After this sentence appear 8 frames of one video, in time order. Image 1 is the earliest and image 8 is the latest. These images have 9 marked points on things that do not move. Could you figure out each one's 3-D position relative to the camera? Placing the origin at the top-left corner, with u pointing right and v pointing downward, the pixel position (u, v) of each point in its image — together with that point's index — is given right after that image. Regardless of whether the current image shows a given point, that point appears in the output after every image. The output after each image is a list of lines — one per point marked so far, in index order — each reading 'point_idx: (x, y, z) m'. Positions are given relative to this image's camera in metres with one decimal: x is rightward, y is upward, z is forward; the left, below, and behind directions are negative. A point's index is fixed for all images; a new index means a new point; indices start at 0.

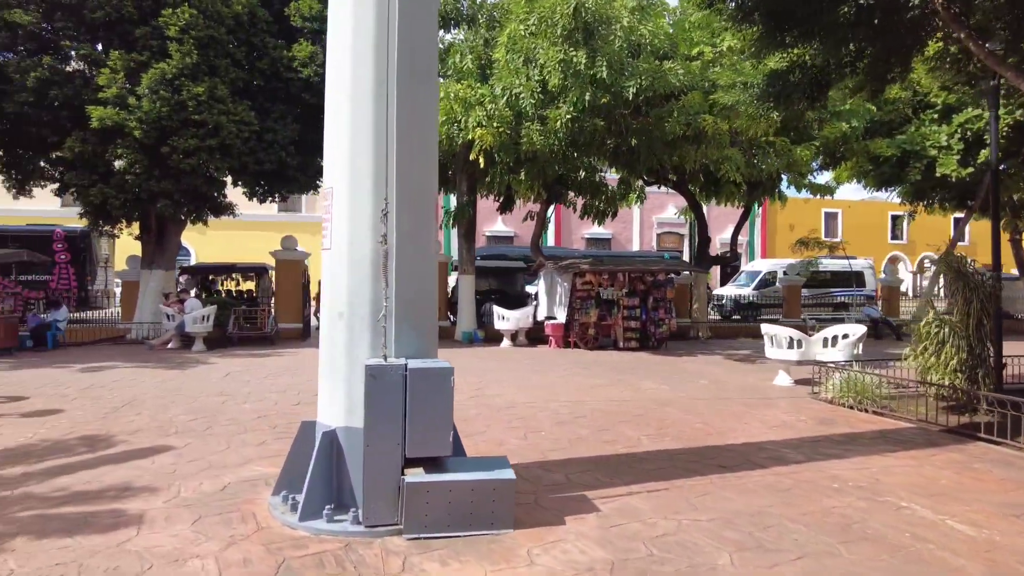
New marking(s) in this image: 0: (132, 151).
0: (-7.4, +2.7, +12.9) m
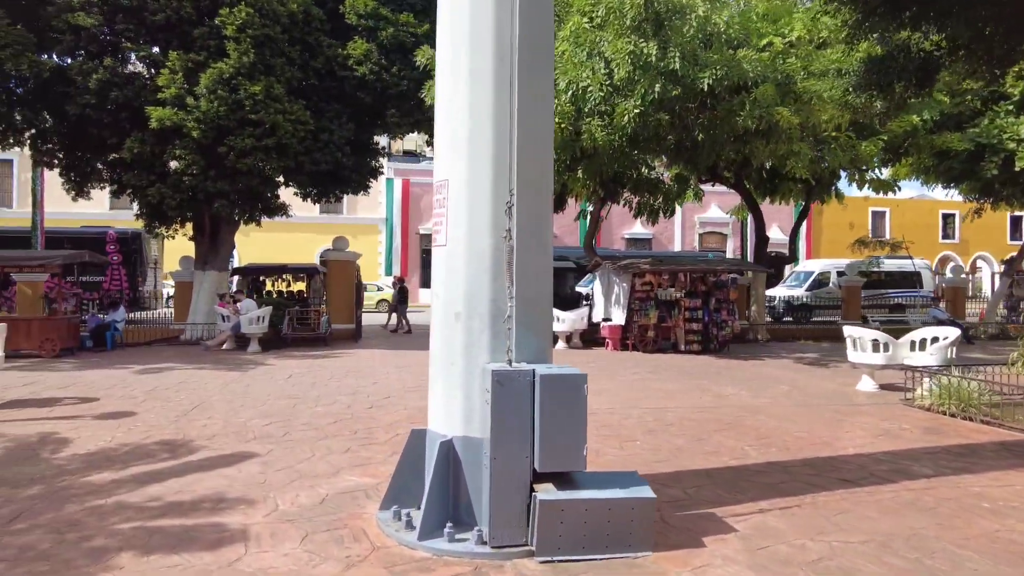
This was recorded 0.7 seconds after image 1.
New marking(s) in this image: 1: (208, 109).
0: (-6.2, +2.7, +12.9) m
1: (-5.8, +3.4, +12.6) m
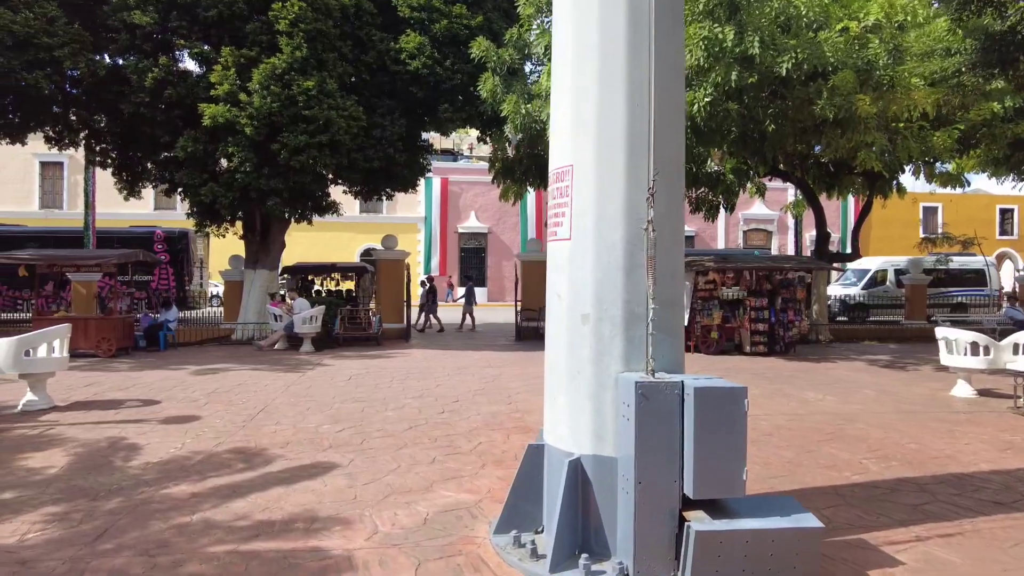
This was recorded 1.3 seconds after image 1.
0: (-5.1, +2.7, +12.7) m
1: (-4.7, +3.4, +12.4) m
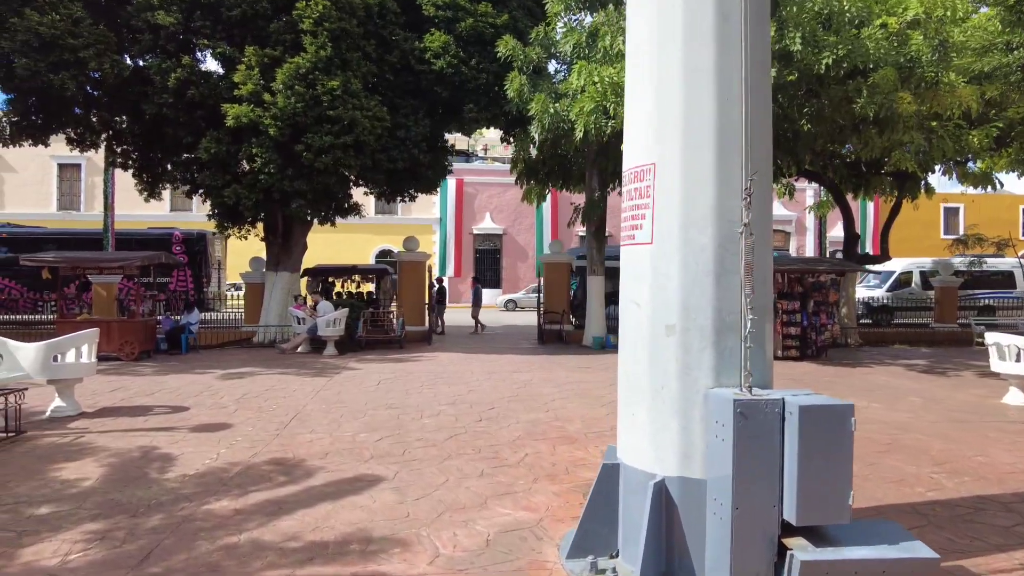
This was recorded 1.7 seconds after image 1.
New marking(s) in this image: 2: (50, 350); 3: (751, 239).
0: (-4.6, +2.6, +12.5) m
1: (-4.2, +3.3, +12.2) m
2: (-4.8, -0.6, +6.9) m
3: (+1.1, +0.2, +3.1) m
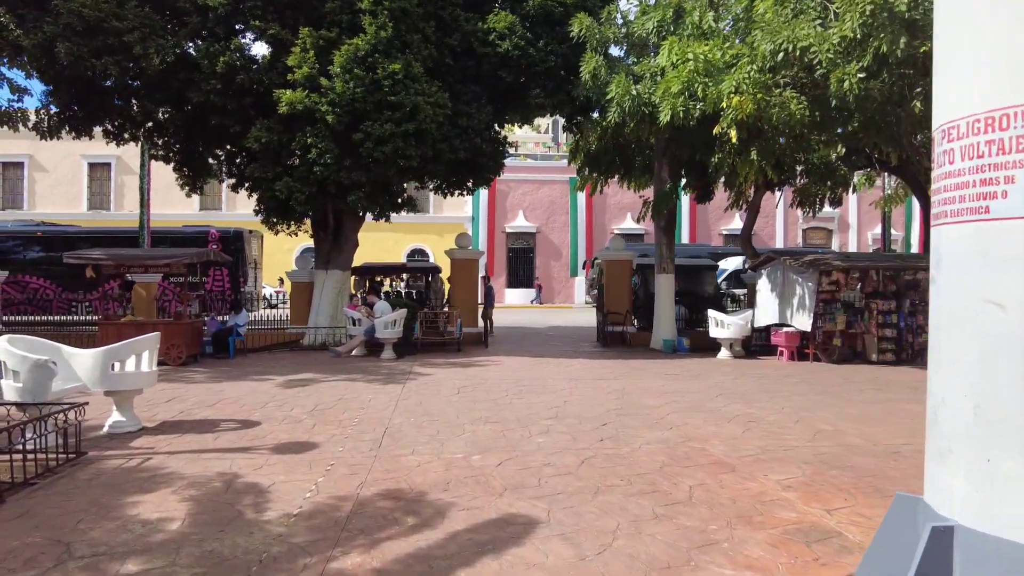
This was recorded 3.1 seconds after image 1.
0: (-3.3, +2.6, +11.6) m
1: (-2.9, +3.4, +11.3) m
2: (-3.7, -0.6, +6.0) m
3: (+2.2, +0.3, +2.1) m
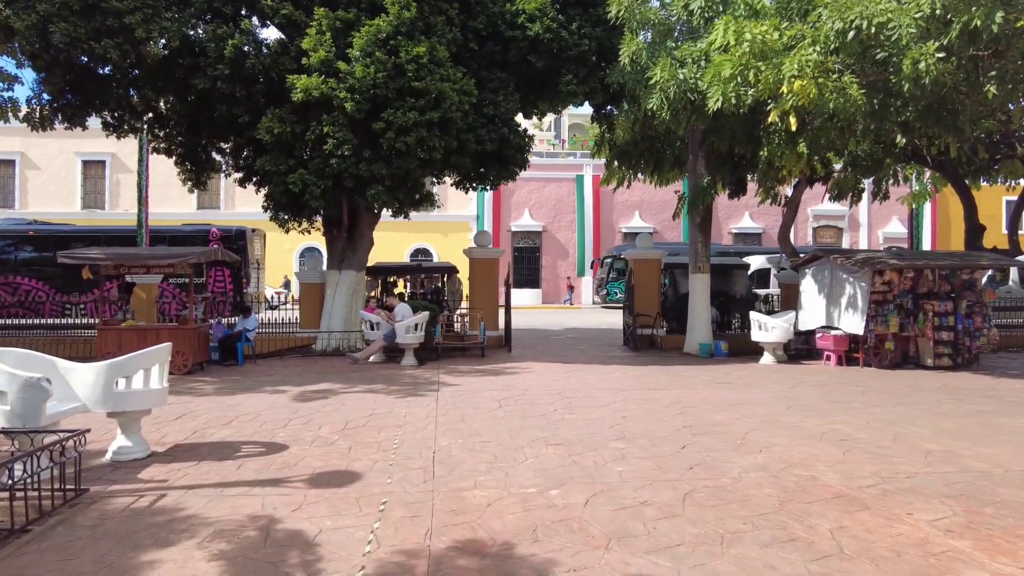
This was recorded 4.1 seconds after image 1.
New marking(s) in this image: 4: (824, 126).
0: (-2.8, +2.6, +10.7) m
1: (-2.3, +3.3, +10.4) m
2: (-3.1, -0.7, +5.2) m
3: (+2.8, +0.3, +1.2) m
4: (+5.1, +2.7, +10.8) m
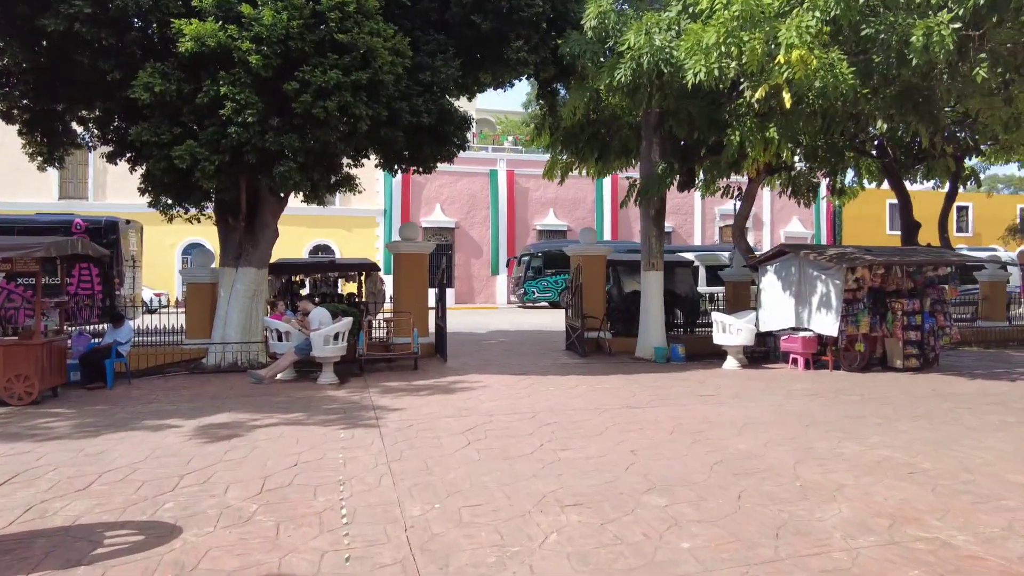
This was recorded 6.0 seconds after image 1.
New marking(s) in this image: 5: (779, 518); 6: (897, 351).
0: (-3.5, +2.6, +8.6) m
1: (-3.0, +3.3, +8.3) m
2: (-2.9, -0.7, +3.0) m
3: (+3.5, +0.3, 0.0) m
4: (+4.3, +2.7, +9.8) m
5: (+1.6, -1.4, +4.1) m
6: (+6.4, -1.0, +10.9) m
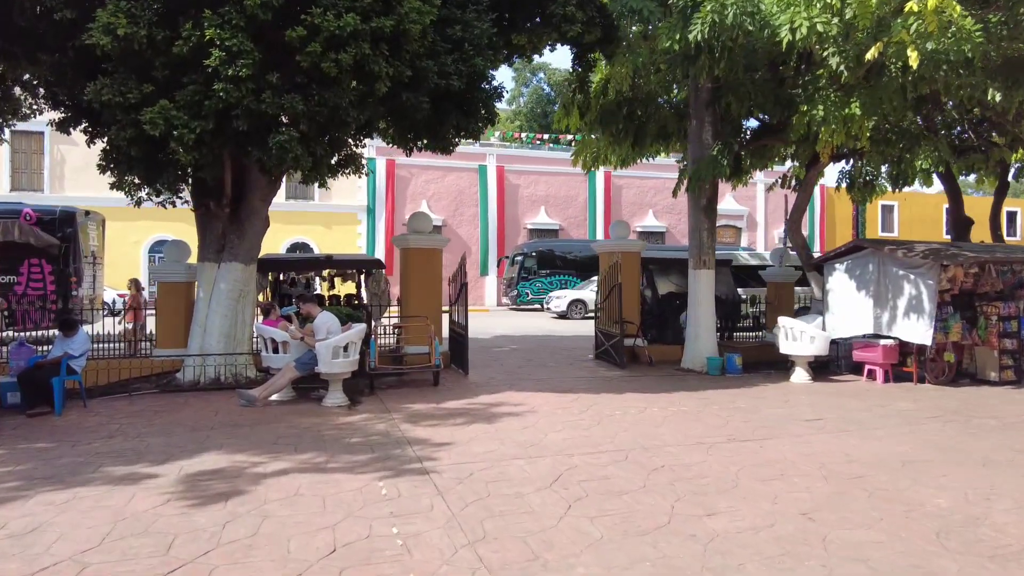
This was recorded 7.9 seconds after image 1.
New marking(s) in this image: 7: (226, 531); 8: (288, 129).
0: (-2.8, +2.6, +6.7) m
1: (-2.3, +3.3, +6.5) m
2: (-2.0, -0.6, +1.2) m
3: (+4.5, +0.3, -1.5) m
4: (+4.9, +2.7, +8.3) m
5: (+2.5, -1.4, +2.5) m
6: (+6.9, -1.0, +9.5) m
7: (-1.6, -1.4, +3.8) m
8: (-2.5, +1.7, +7.3) m
